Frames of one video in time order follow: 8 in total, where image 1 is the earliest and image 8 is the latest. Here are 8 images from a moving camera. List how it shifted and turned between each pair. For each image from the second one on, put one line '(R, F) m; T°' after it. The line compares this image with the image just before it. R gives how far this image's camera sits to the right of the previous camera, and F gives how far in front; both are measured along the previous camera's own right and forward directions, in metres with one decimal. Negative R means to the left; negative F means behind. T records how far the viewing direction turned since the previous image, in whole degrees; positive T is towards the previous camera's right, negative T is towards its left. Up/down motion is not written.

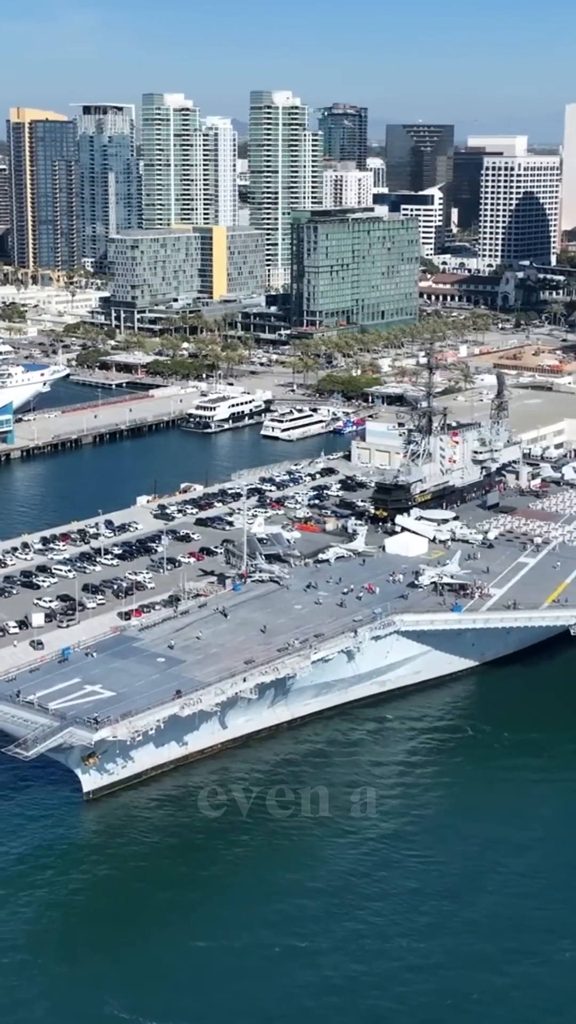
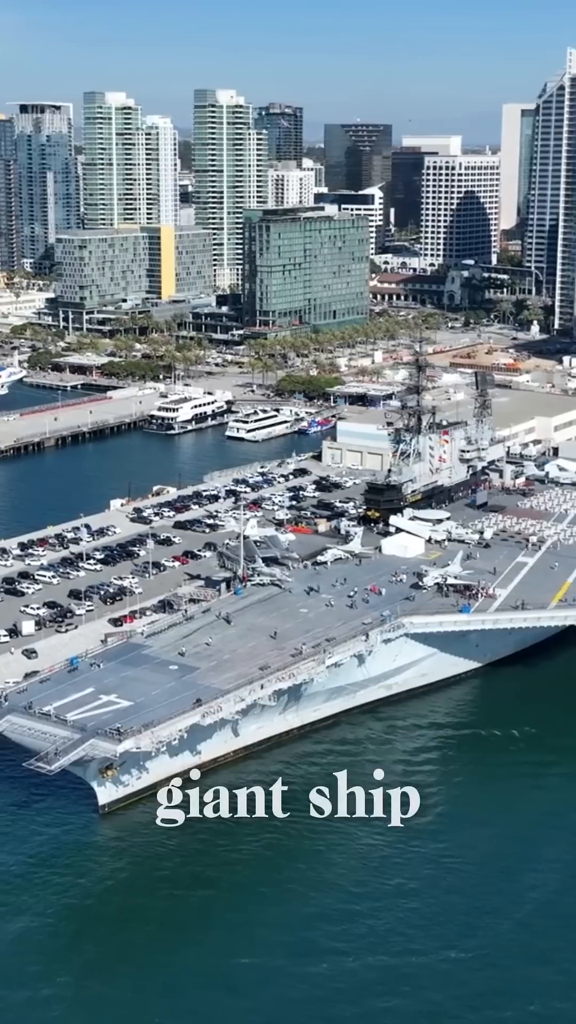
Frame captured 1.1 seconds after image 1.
(-2.4, +0.9) m; +3°
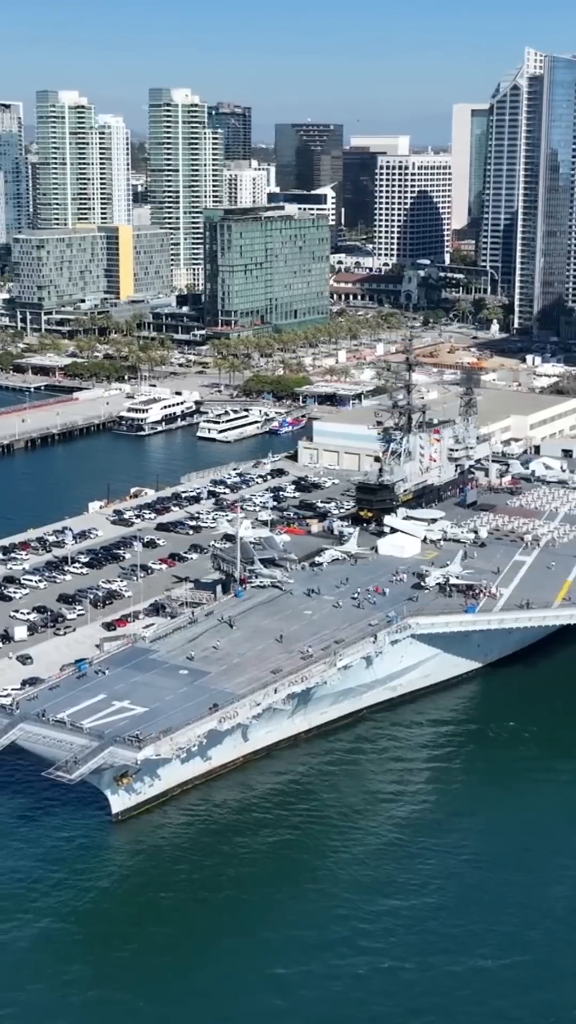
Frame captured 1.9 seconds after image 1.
(-1.8, +0.6) m; +2°
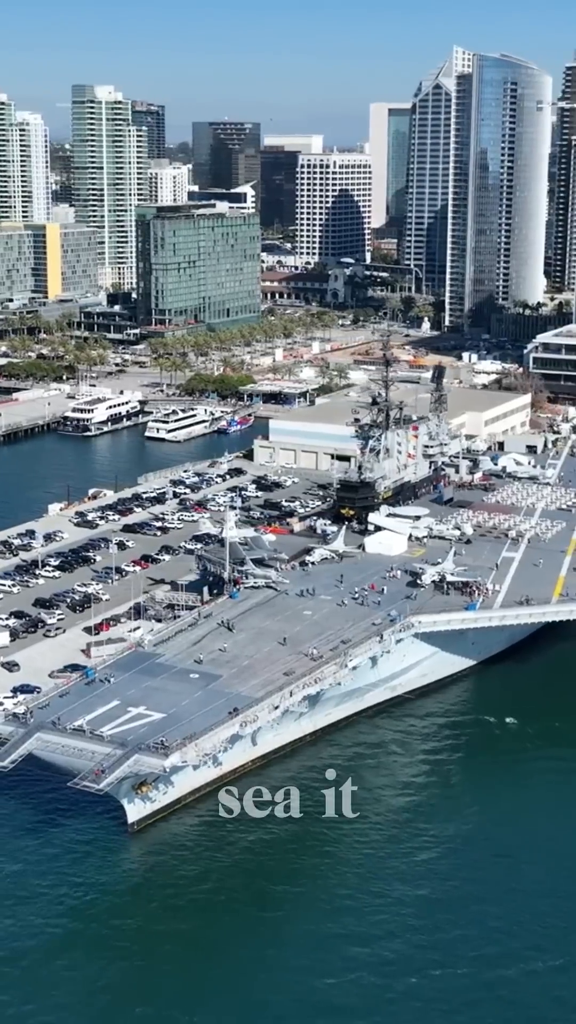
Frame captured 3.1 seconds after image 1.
(-2.8, +0.8) m; +4°
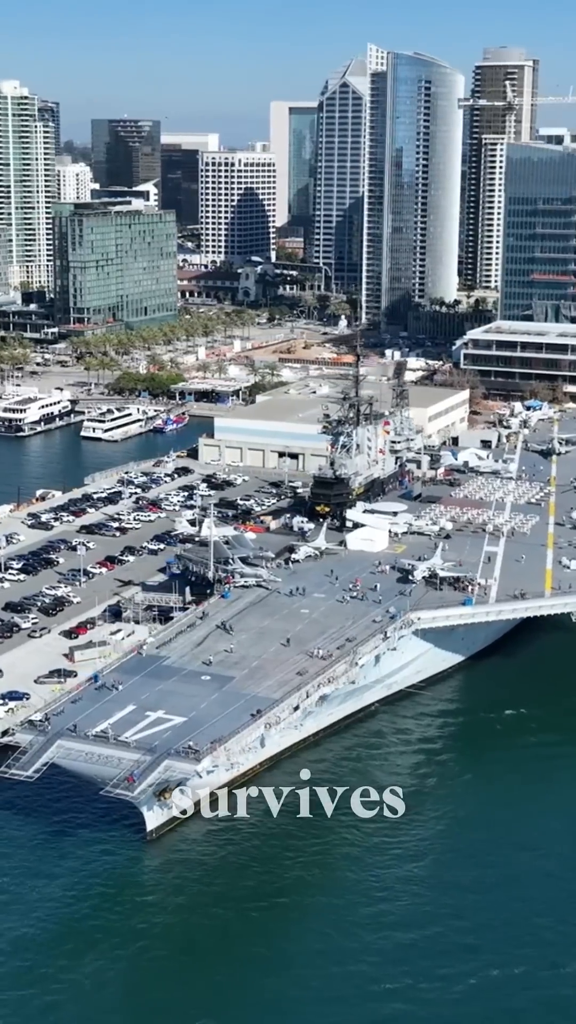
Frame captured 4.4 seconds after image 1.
(-3.2, +0.9) m; +5°
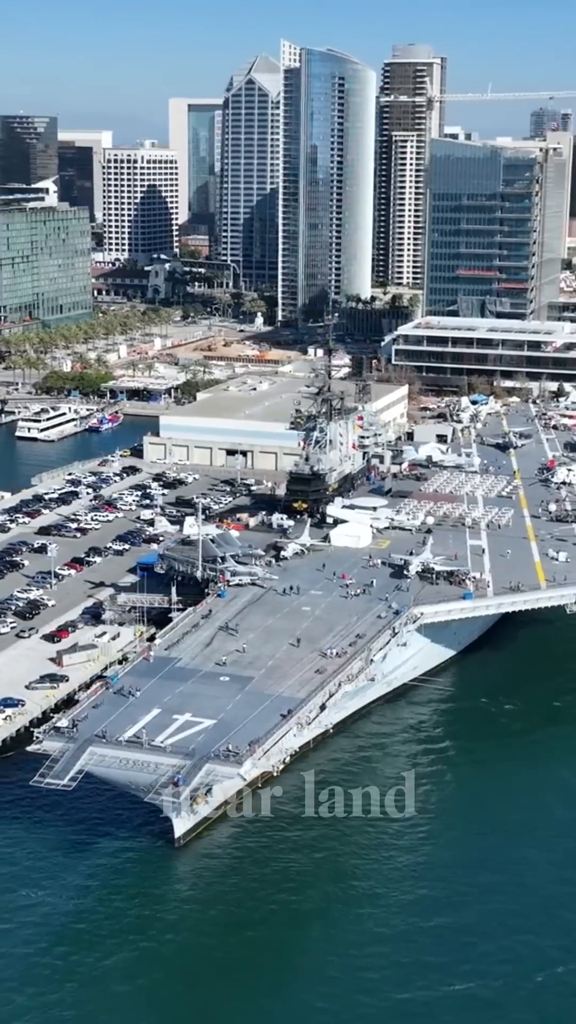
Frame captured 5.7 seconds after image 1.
(-3.3, +0.8) m; +5°
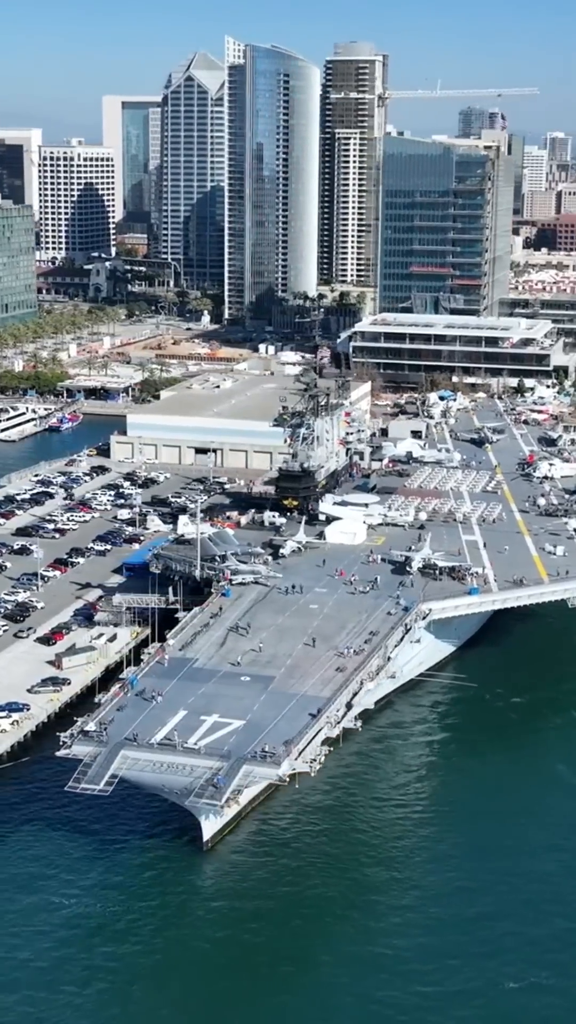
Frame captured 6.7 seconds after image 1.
(-2.3, +0.5) m; +3°
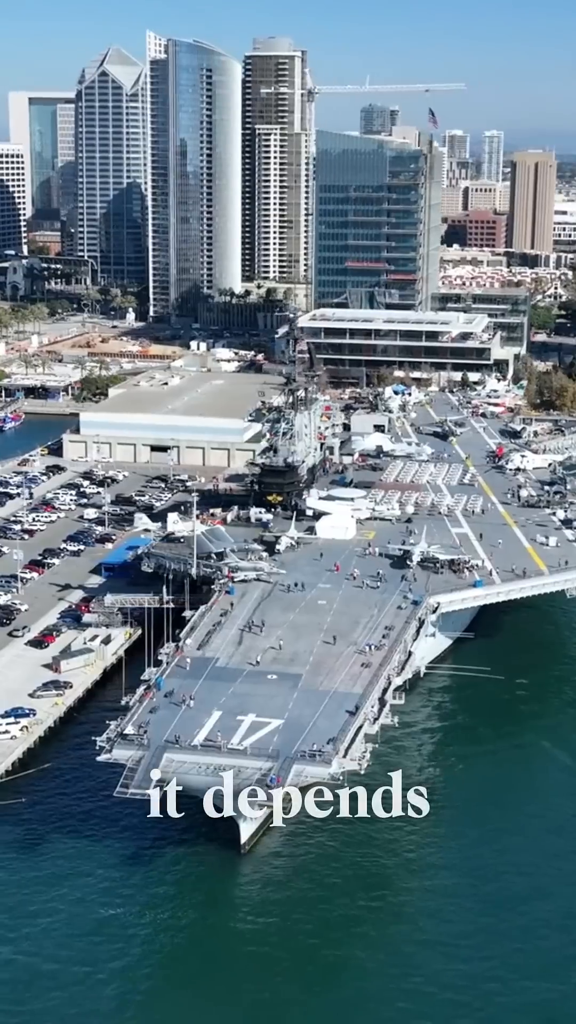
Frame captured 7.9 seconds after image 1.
(-3.1, +0.7) m; +4°
